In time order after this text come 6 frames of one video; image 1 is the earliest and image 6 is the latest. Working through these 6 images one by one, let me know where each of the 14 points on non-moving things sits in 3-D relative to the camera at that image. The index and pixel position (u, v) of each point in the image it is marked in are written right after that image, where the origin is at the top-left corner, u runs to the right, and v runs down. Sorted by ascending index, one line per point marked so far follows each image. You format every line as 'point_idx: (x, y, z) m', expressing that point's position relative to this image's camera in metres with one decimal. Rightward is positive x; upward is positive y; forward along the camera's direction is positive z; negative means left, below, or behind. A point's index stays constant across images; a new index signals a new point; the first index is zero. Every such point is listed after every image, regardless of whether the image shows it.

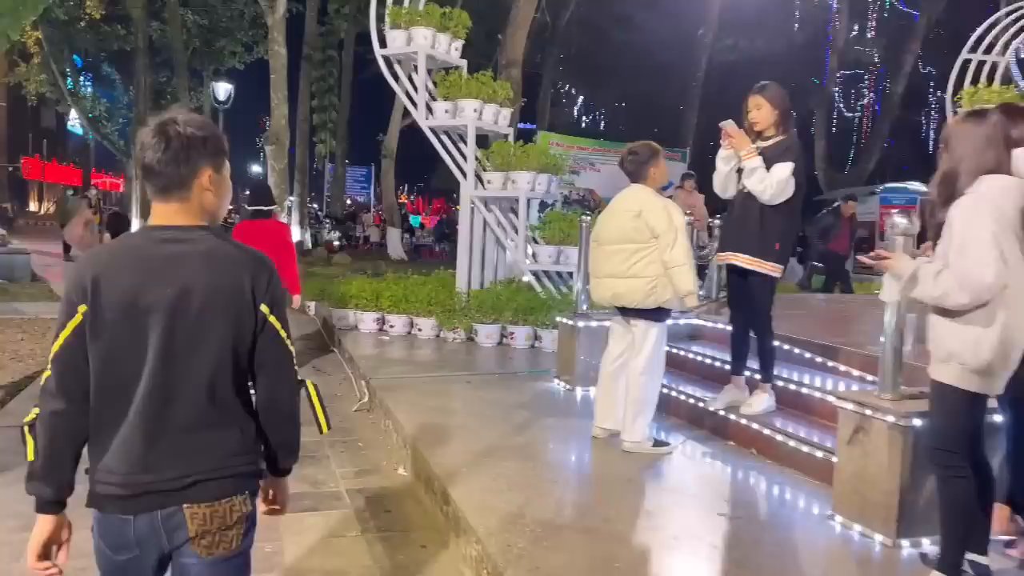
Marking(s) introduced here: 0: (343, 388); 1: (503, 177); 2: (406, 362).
0: (-1.5, -0.9, +7.2) m
1: (-0.1, +1.2, +8.7) m
2: (-1.0, -0.7, +7.6) m
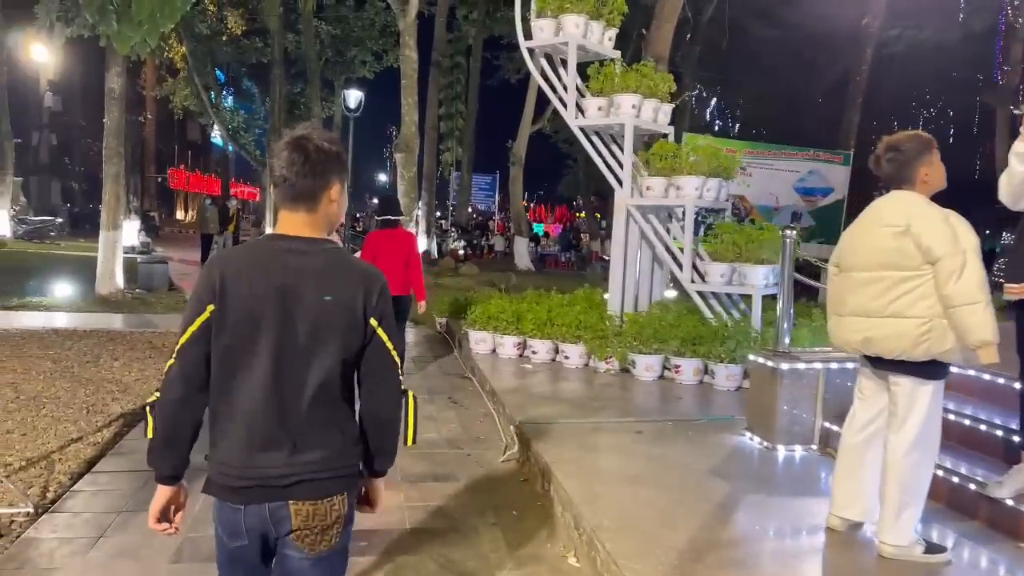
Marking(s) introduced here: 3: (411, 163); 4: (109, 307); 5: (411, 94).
0: (-0.2, -1.1, +6.2) m
1: (+1.4, +1.0, +7.5) m
2: (+0.3, -0.9, +6.6) m
3: (-2.3, +2.8, +18.0) m
4: (-6.4, -0.3, +12.8) m
5: (-2.3, +4.3, +18.0) m
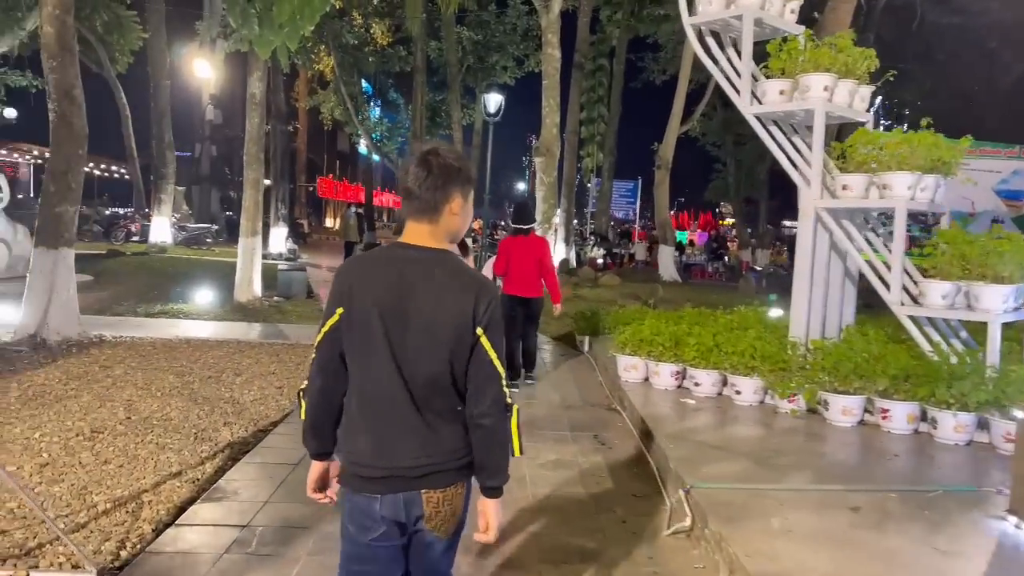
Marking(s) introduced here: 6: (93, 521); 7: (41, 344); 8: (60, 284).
0: (+0.8, -1.2, +5.1) m
1: (+2.7, +0.8, +6.1) m
2: (+1.4, -1.0, +5.3) m
3: (+0.8, +2.6, +17.1) m
4: (-4.1, -0.4, +12.6) m
5: (+0.8, +4.1, +17.1) m
6: (-2.1, -1.2, +4.1) m
7: (-5.1, -0.6, +8.7) m
8: (-5.0, 0.0, +8.9) m
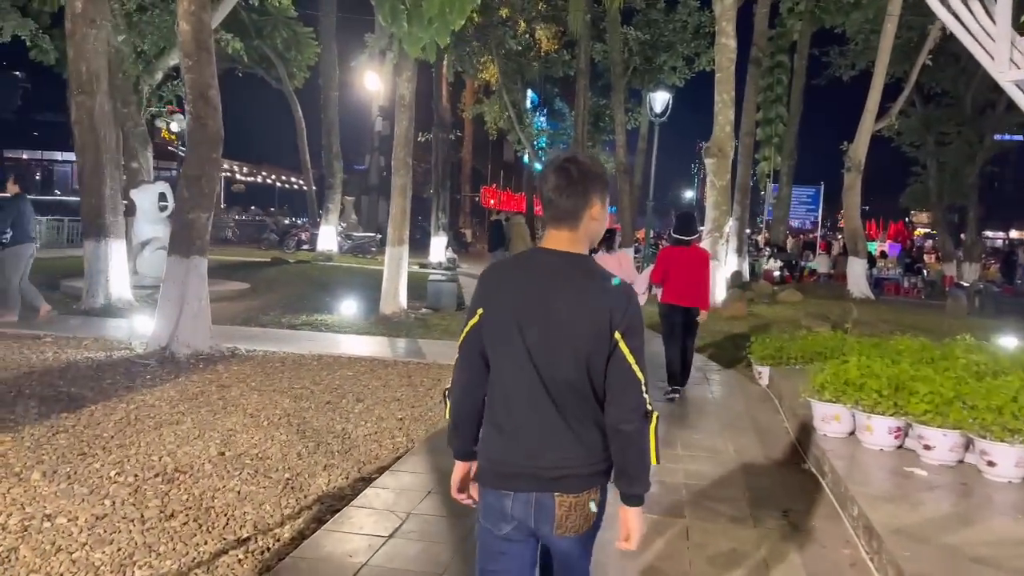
0: (+1.5, -1.4, +3.5) m
1: (+3.6, +0.6, +4.2) m
2: (+2.1, -1.2, +3.7) m
3: (+4.0, +2.2, +15.4) m
4: (-1.8, -0.6, +11.9) m
5: (+4.1, +3.8, +15.4) m
6: (-1.6, -1.3, +3.2) m
7: (-3.5, -0.7, +8.3) m
8: (-3.4, -0.1, +8.5) m
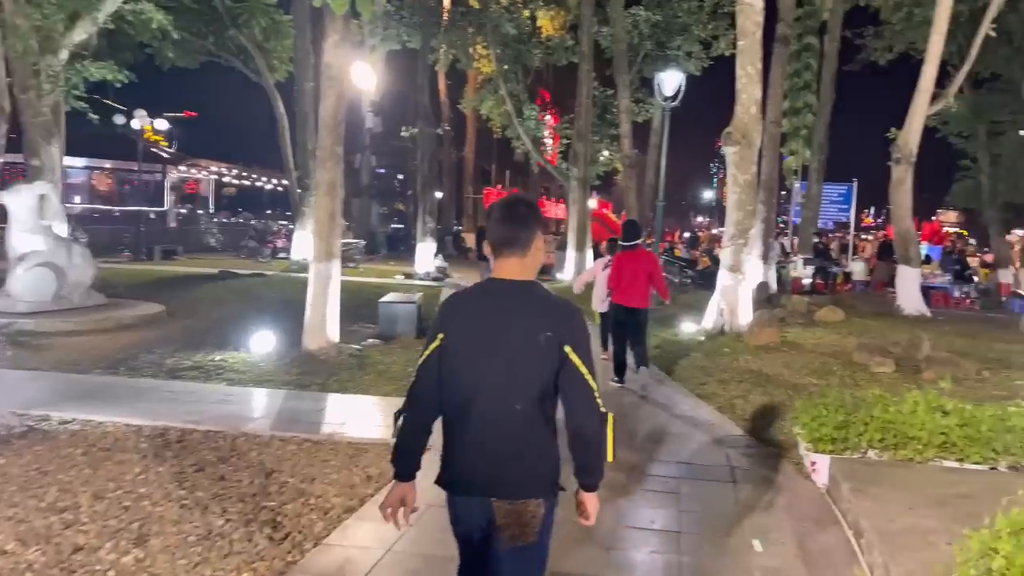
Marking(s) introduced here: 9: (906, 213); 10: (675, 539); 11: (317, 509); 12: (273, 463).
0: (+0.9, -1.7, +0.6) m
1: (+2.9, +0.3, +1.2) m
2: (+1.5, -1.5, +0.7) m
3: (+3.6, +1.9, +12.4) m
4: (-2.3, -0.9, +9.0) m
5: (+3.7, +3.5, +12.4) m
6: (-2.2, -1.6, +0.3) m
7: (-4.1, -1.1, +5.5) m
8: (-3.9, -0.4, +5.7) m
9: (+8.0, +1.5, +16.4) m
10: (+0.9, -1.4, +4.4) m
11: (-1.2, -1.3, +4.8) m
12: (-1.7, -1.2, +5.7) m
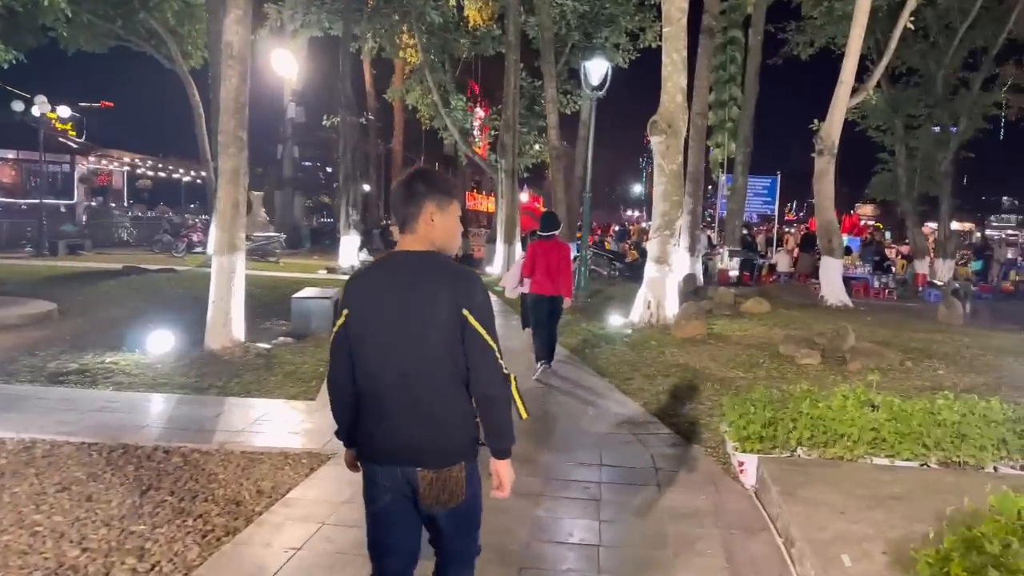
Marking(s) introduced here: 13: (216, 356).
0: (+0.7, -1.6, +0.2) m
1: (+2.7, +0.4, +0.9) m
2: (+1.3, -1.4, +0.4) m
3: (+2.5, +2.1, +12.1) m
4: (-3.1, -0.9, +8.4) m
5: (+2.5, +3.6, +12.1) m
6: (-2.4, -1.6, -0.3) m
7: (-4.6, -1.0, +4.7) m
8: (-4.5, -0.4, +4.9) m
9: (+6.5, +1.7, +16.5) m
10: (+0.4, -1.4, +4.1) m
11: (-1.7, -1.3, +4.2) m
12: (-2.2, -1.2, +5.1) m
13: (-3.3, -0.8, +8.9) m
